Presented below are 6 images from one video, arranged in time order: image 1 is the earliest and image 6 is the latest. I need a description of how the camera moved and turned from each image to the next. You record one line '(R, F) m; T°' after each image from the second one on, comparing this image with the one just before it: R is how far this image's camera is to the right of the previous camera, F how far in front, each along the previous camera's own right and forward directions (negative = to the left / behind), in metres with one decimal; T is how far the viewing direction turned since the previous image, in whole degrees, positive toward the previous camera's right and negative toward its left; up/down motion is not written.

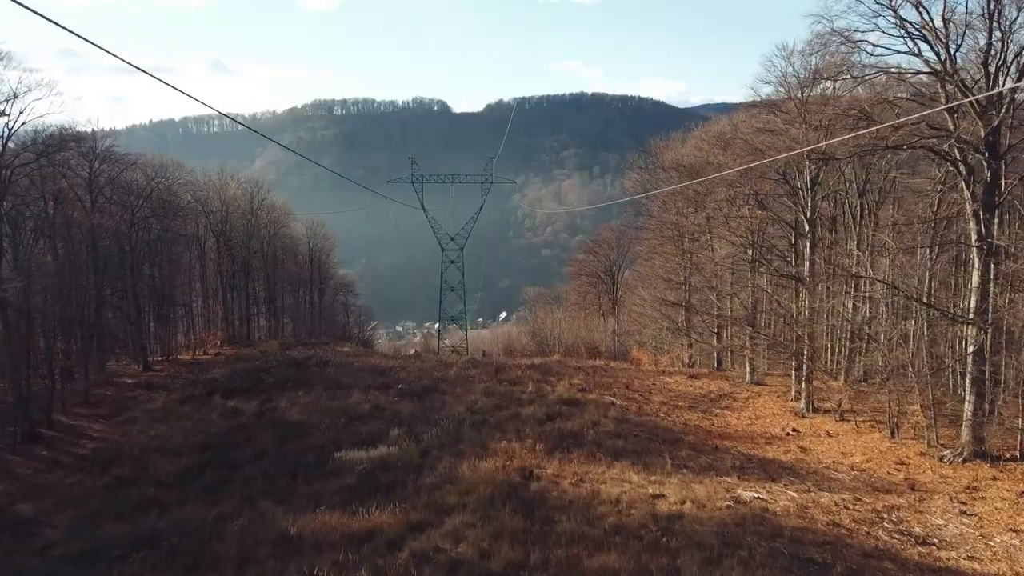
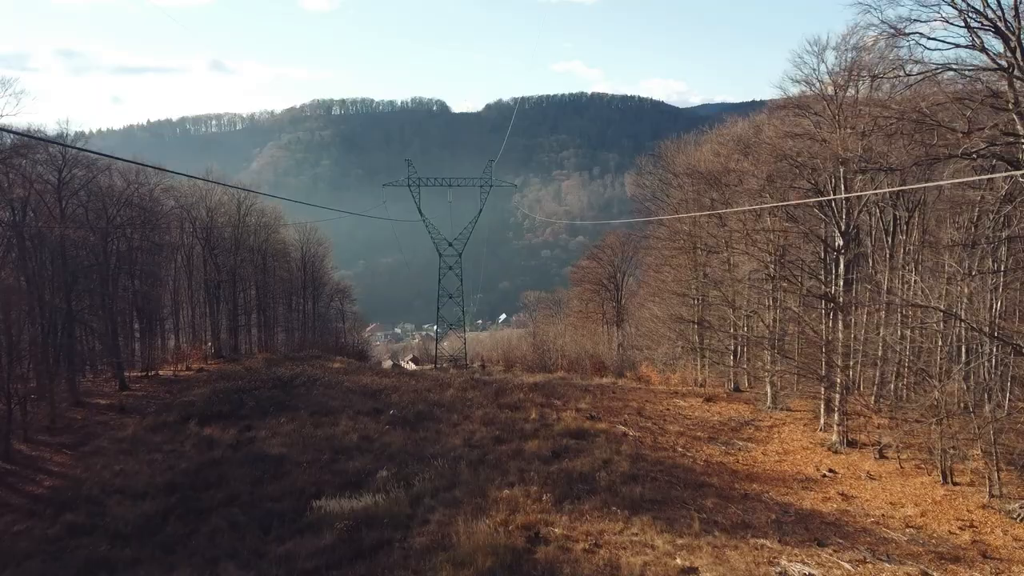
(0.0, +1.7) m; 0°
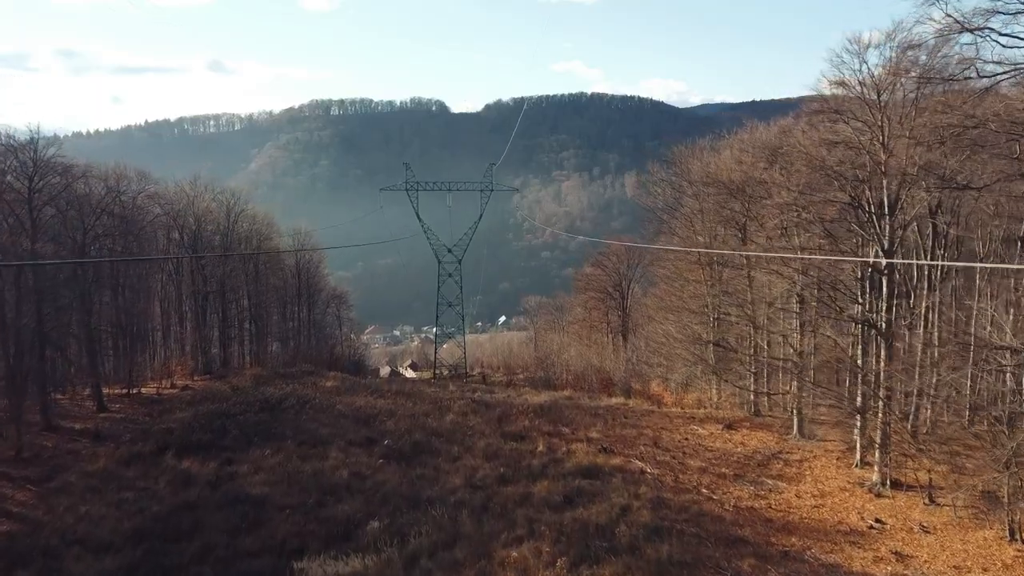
(-0.1, +1.5) m; 0°
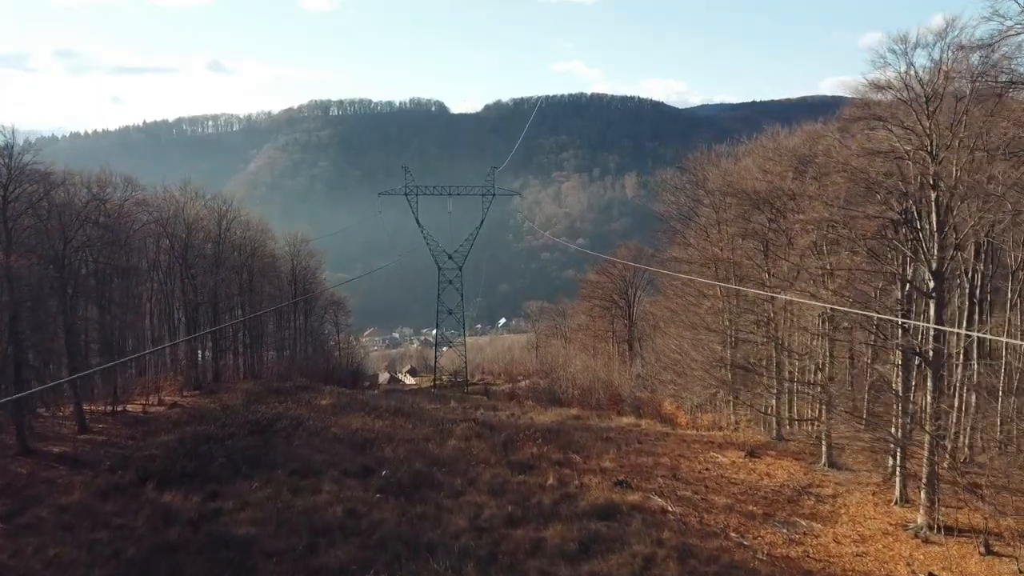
(-0.1, +1.3) m; 0°
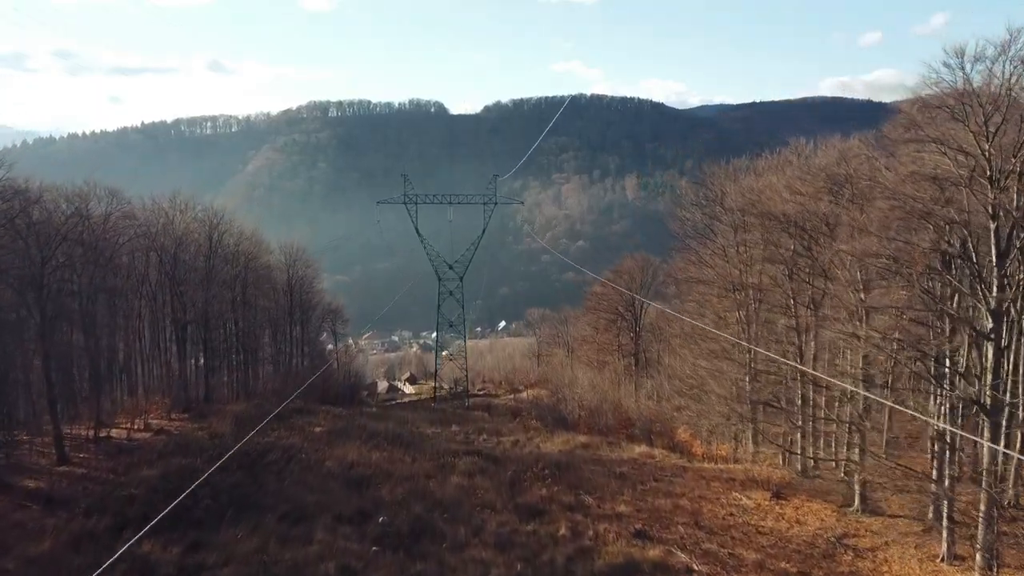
(-0.1, +1.3) m; 0°
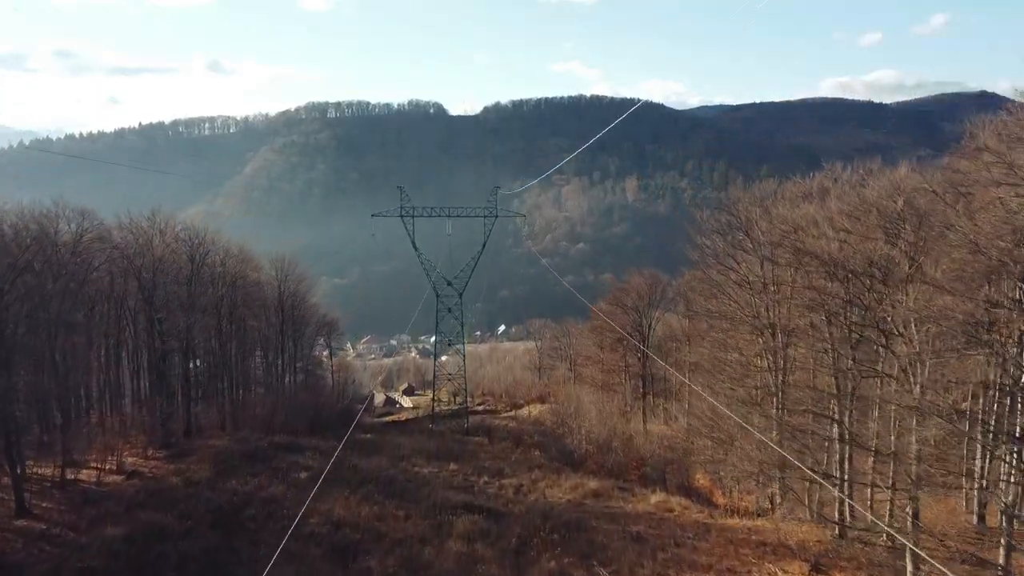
(-0.1, +1.9) m; 0°
